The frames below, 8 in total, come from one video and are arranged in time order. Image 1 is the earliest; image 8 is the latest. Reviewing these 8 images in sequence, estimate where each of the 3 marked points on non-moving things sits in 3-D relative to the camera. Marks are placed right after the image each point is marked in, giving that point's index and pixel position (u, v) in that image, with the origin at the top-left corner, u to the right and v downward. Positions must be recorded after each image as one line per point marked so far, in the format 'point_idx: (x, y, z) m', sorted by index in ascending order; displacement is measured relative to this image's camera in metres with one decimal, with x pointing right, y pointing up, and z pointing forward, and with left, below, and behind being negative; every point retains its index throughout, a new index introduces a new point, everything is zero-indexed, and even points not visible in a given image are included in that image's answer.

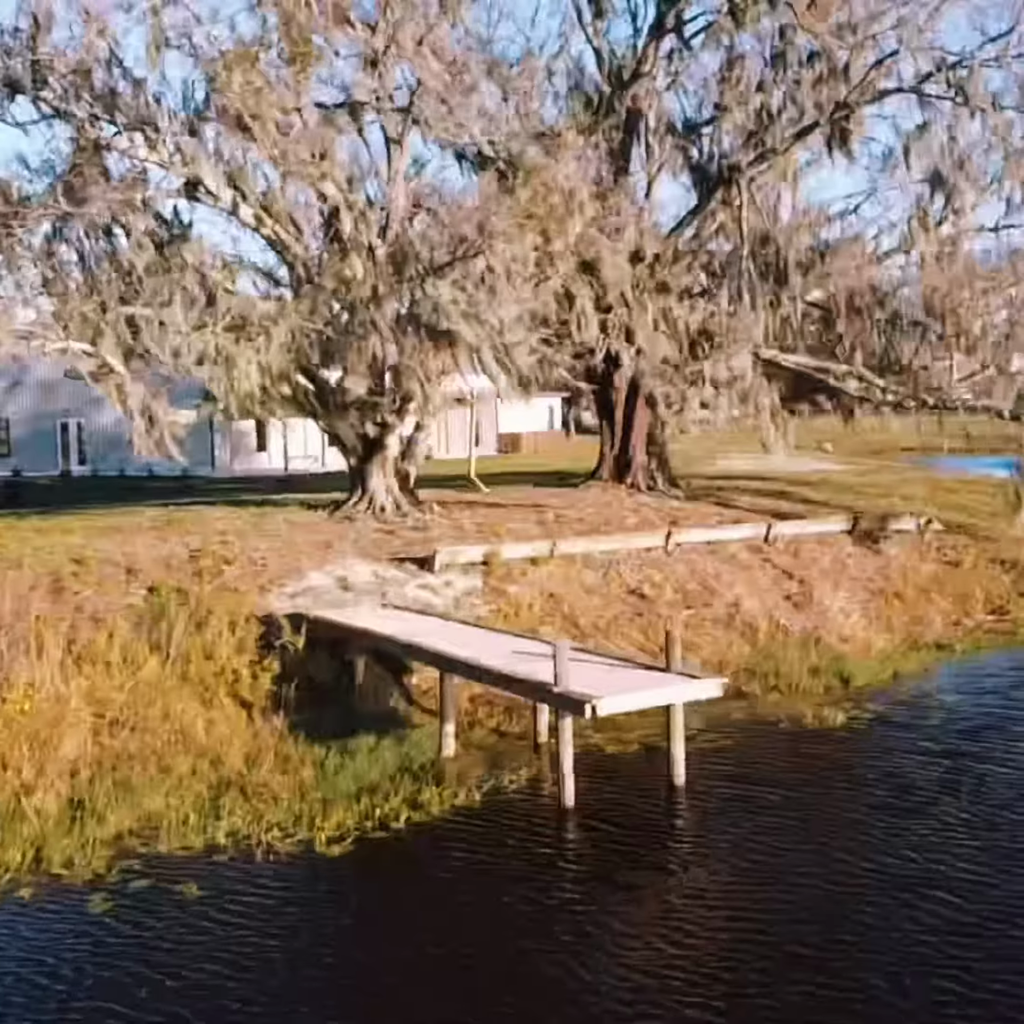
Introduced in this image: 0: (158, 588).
0: (-4.1, -0.9, +16.5) m
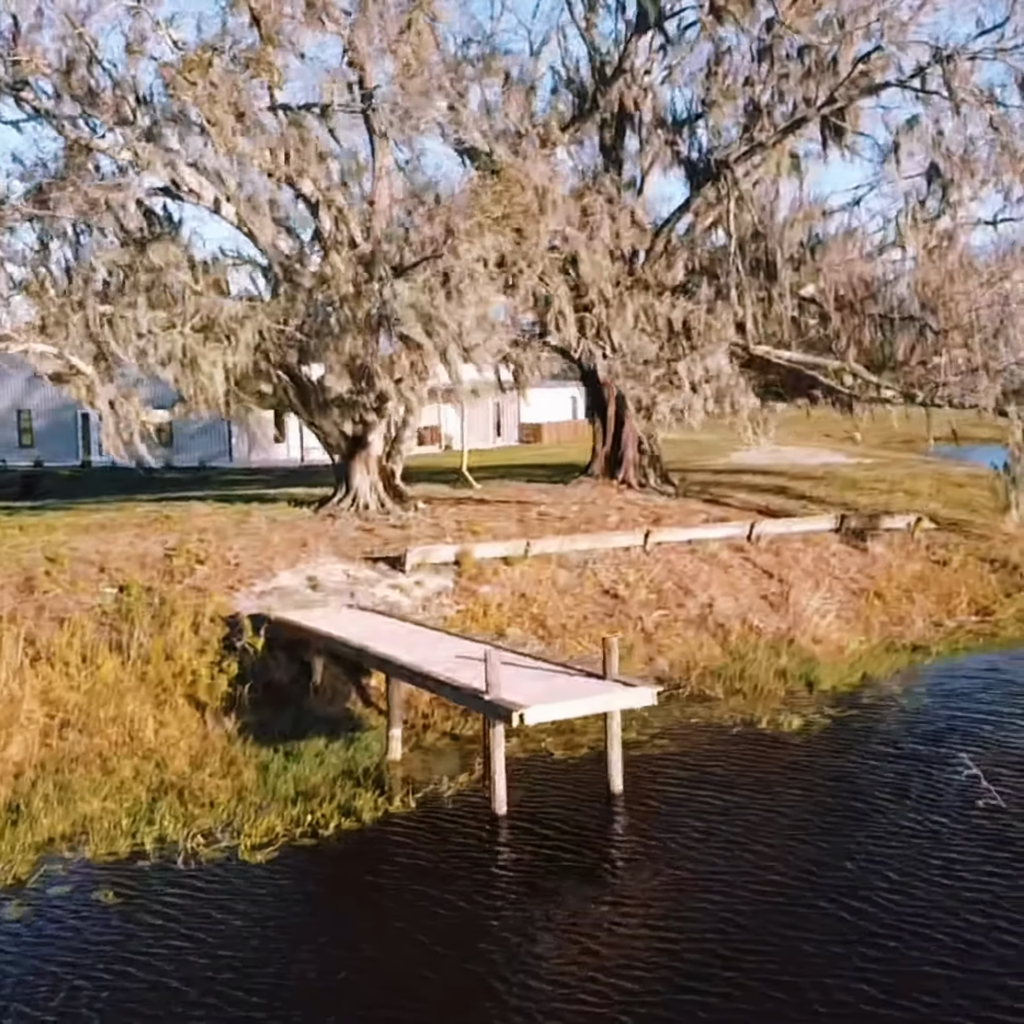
0: (-4.4, -0.9, +16.7) m
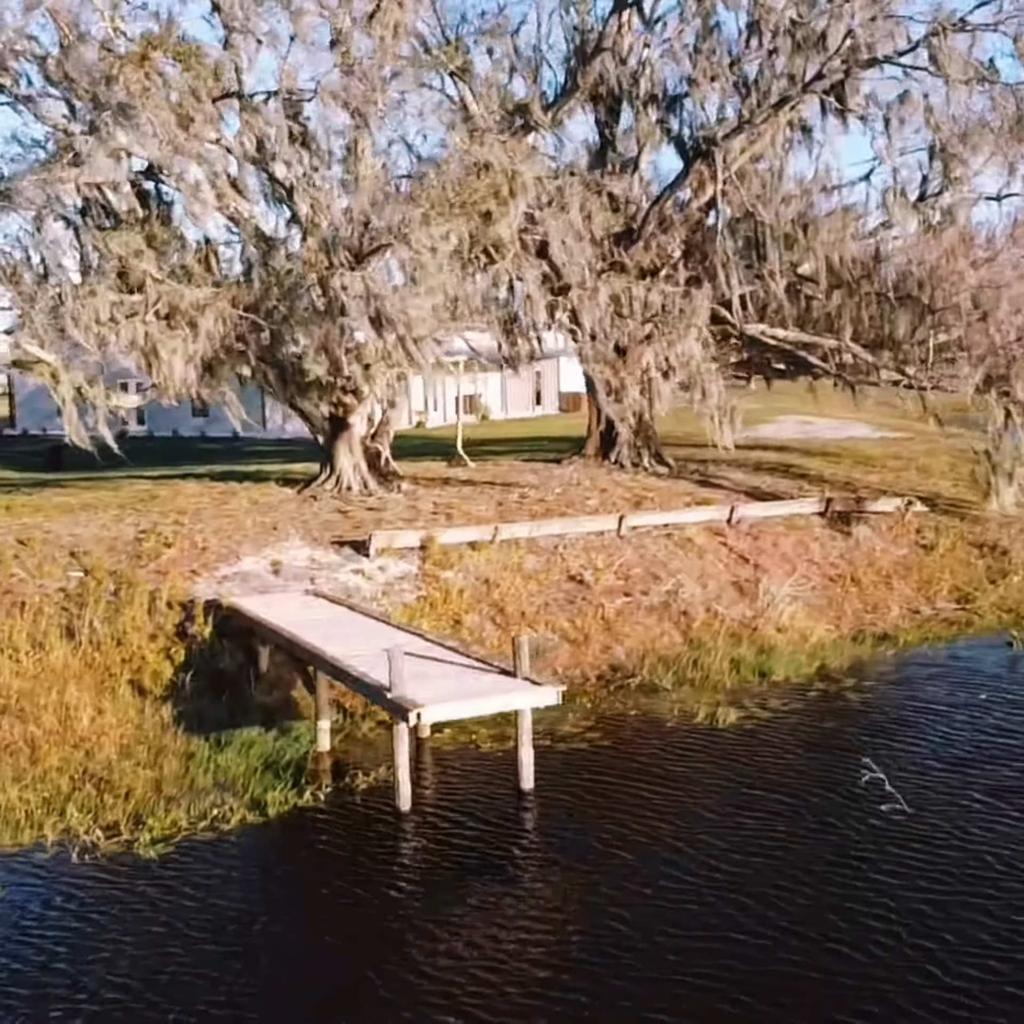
0: (-4.9, -0.7, +16.9) m
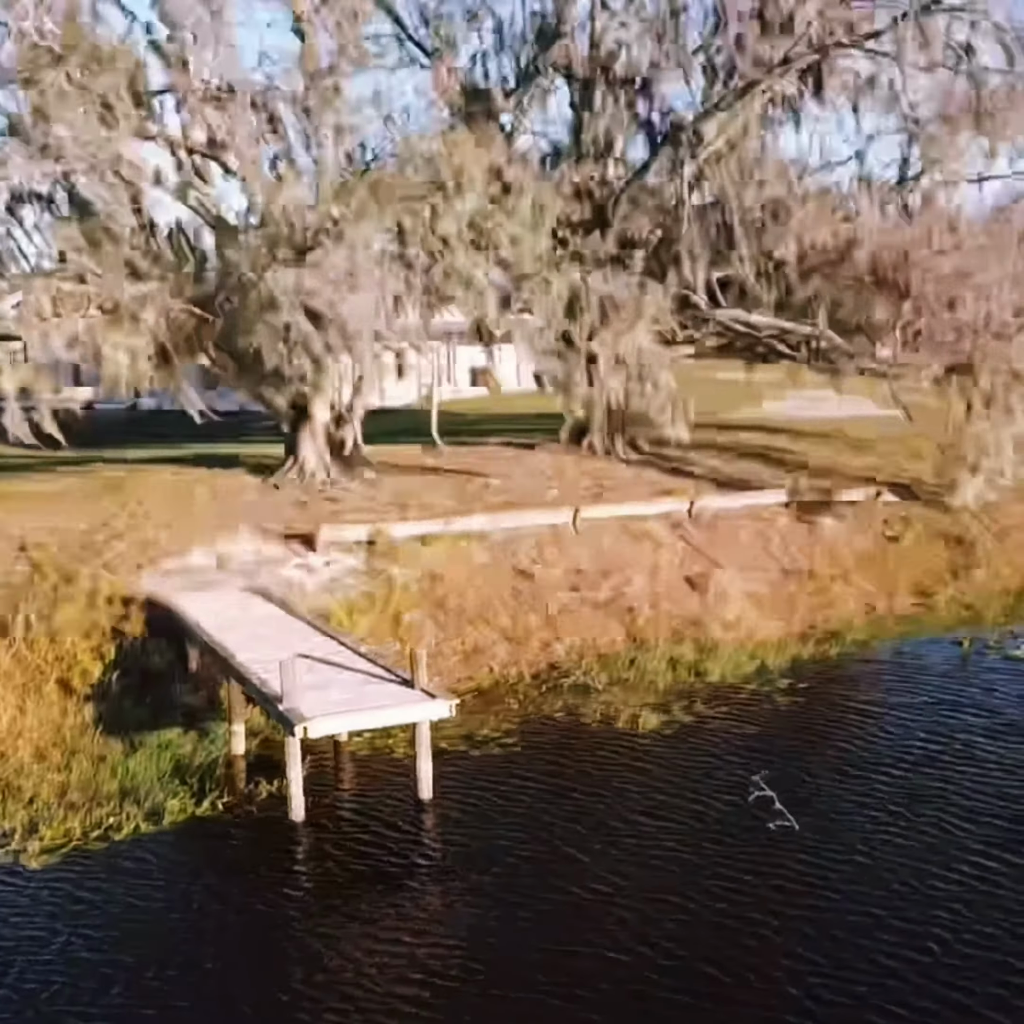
0: (-5.6, -0.6, +17.1) m
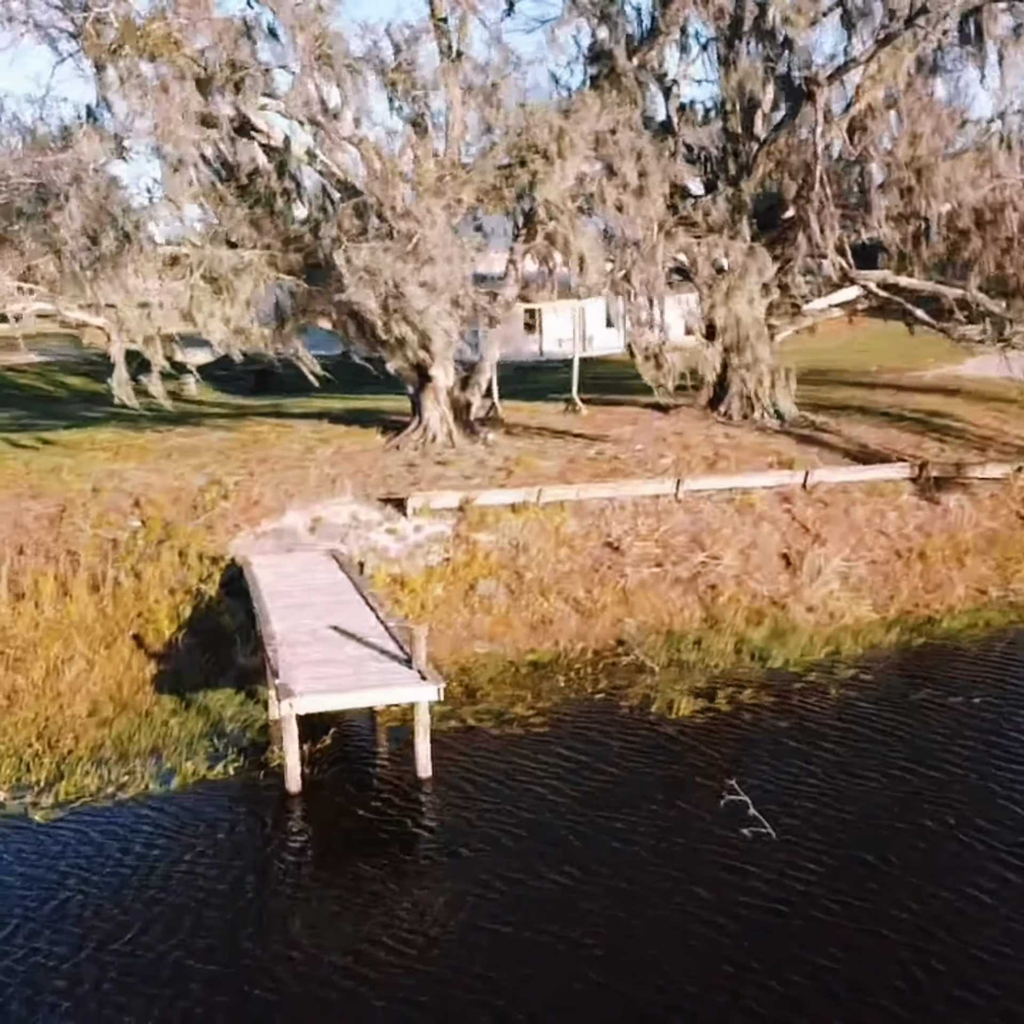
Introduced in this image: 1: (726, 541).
0: (-4.6, -0.1, +18.0) m
1: (+2.7, -0.4, +18.1) m
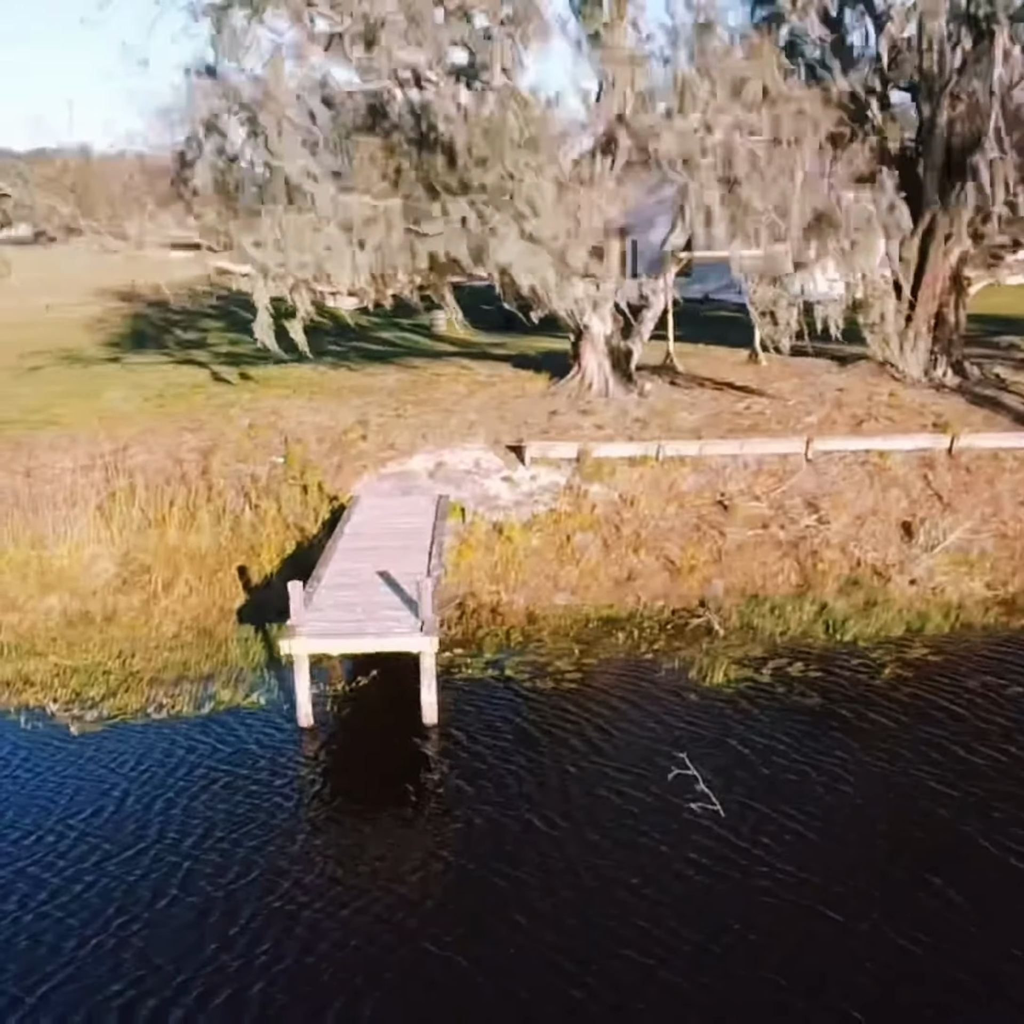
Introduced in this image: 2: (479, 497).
0: (-3.0, +0.7, +19.2) m
1: (+4.1, +0.1, +17.6) m
2: (-0.4, +0.2, +17.8) m
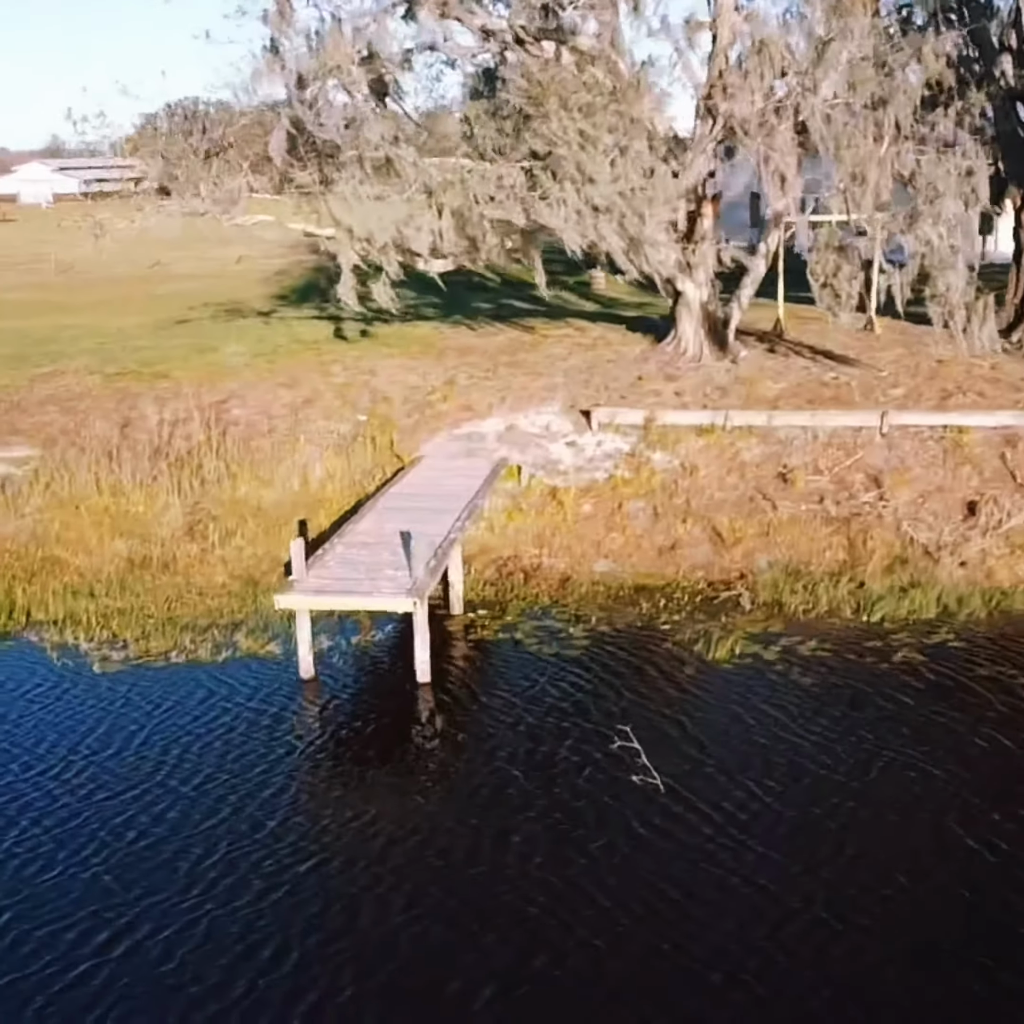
0: (-2.0, +1.3, +19.8) m
1: (+4.7, +0.3, +17.2) m
2: (+0.4, +0.6, +18.1) m
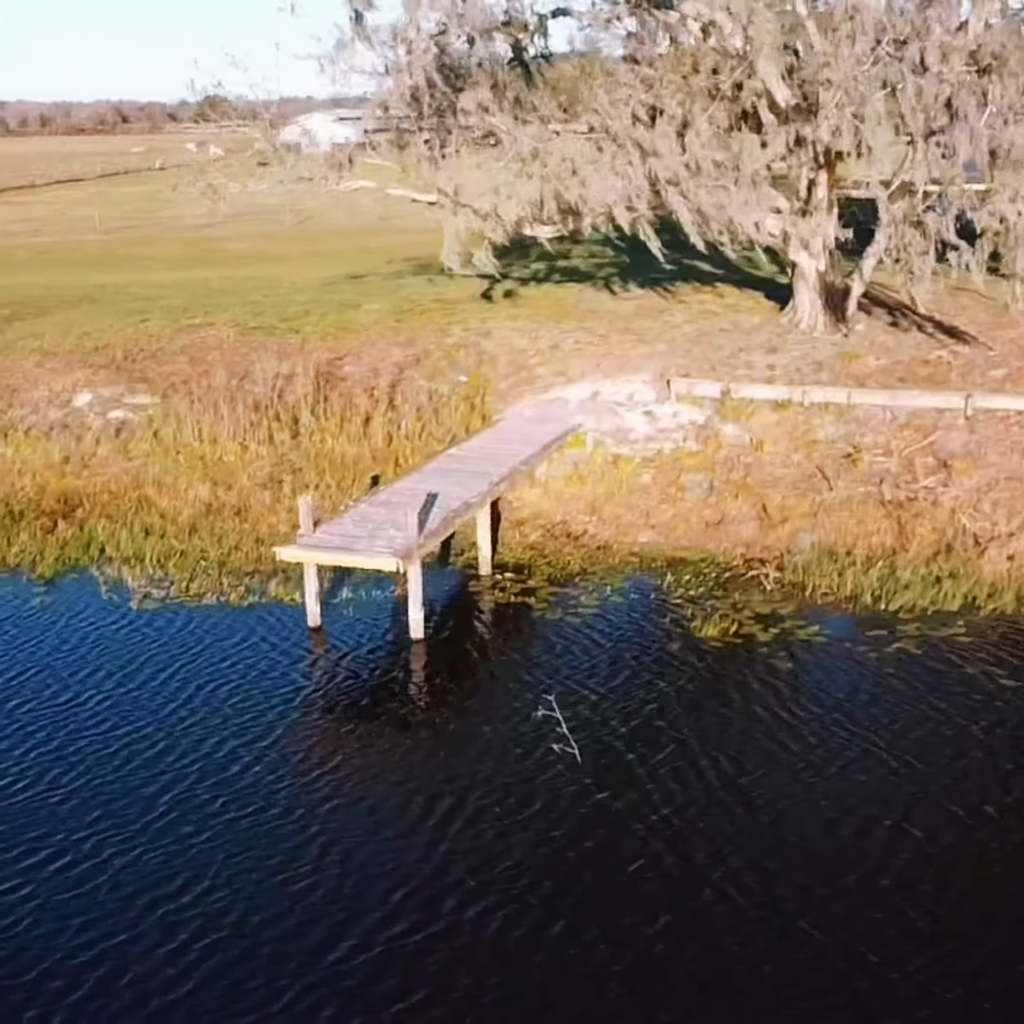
0: (-0.7, +1.9, +20.4) m
1: (+5.4, +0.5, +16.6) m
2: (+1.3, +1.0, +18.3) m
